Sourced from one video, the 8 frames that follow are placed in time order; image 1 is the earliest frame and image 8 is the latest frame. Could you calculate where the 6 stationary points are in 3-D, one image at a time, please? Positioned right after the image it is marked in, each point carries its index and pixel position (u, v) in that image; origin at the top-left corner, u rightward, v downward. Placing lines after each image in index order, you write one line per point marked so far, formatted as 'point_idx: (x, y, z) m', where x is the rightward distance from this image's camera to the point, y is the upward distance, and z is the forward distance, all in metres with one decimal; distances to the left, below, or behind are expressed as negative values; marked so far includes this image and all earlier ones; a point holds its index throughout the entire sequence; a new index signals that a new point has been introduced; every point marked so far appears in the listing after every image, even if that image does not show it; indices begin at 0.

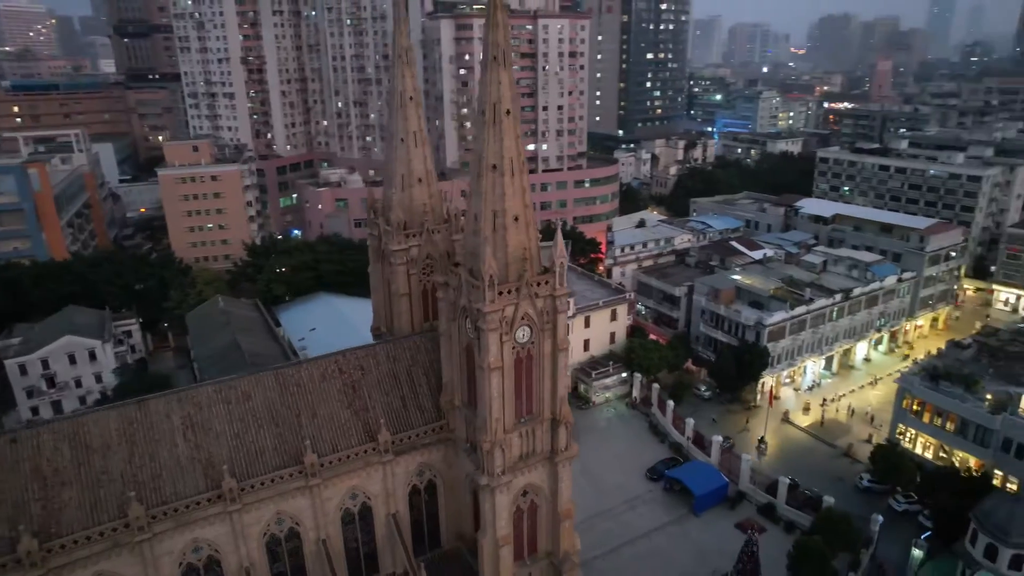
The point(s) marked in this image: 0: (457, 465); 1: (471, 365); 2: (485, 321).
0: (-1.5, -4.8, +17.8) m
1: (-1.0, -1.9, +16.4) m
2: (-0.6, -0.7, +14.6) m
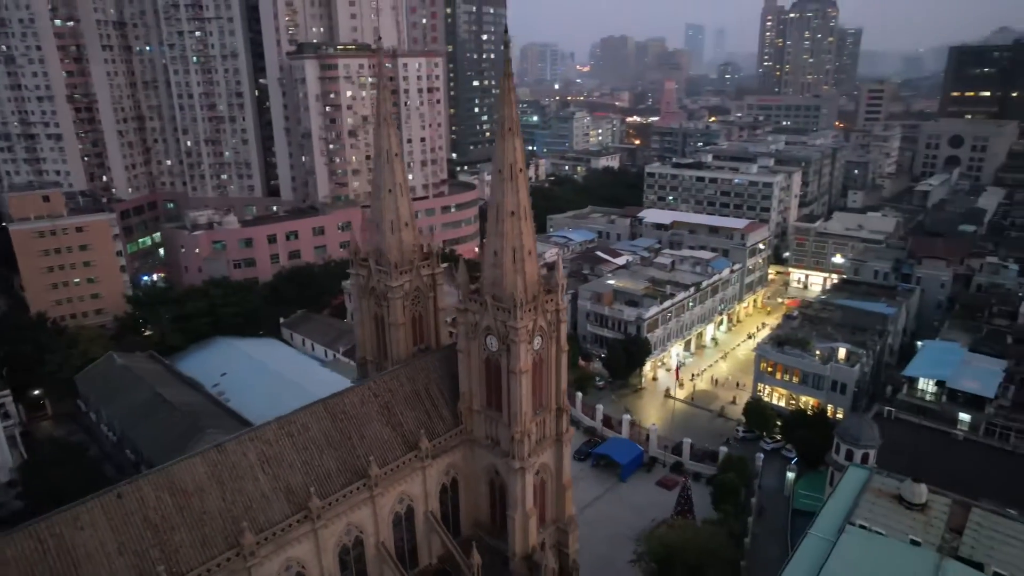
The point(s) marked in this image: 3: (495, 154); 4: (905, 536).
0: (-1.2, -5.6, +21.1) m
1: (-0.6, -2.6, +20.0) m
2: (+0.1, -1.3, +18.4) m
3: (-0.5, +3.8, +18.2) m
4: (+11.8, -7.3, +19.1) m
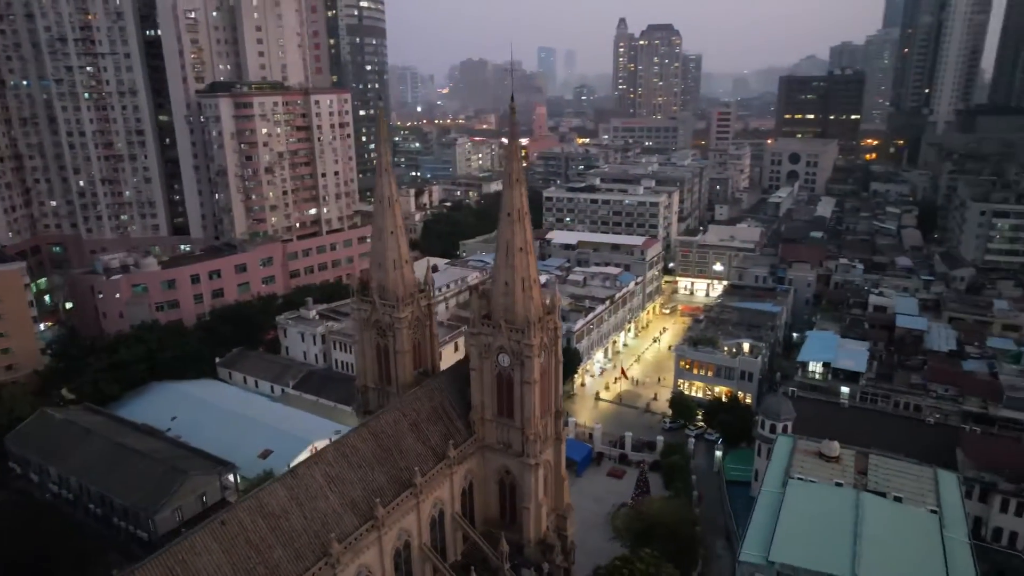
0: (-0.9, -6.6, +24.2) m
1: (-0.3, -3.5, +23.3) m
2: (+0.6, -2.1, +21.9) m
3: (-0.4, +2.9, +21.7) m
4: (+12.3, -7.4, +24.8) m
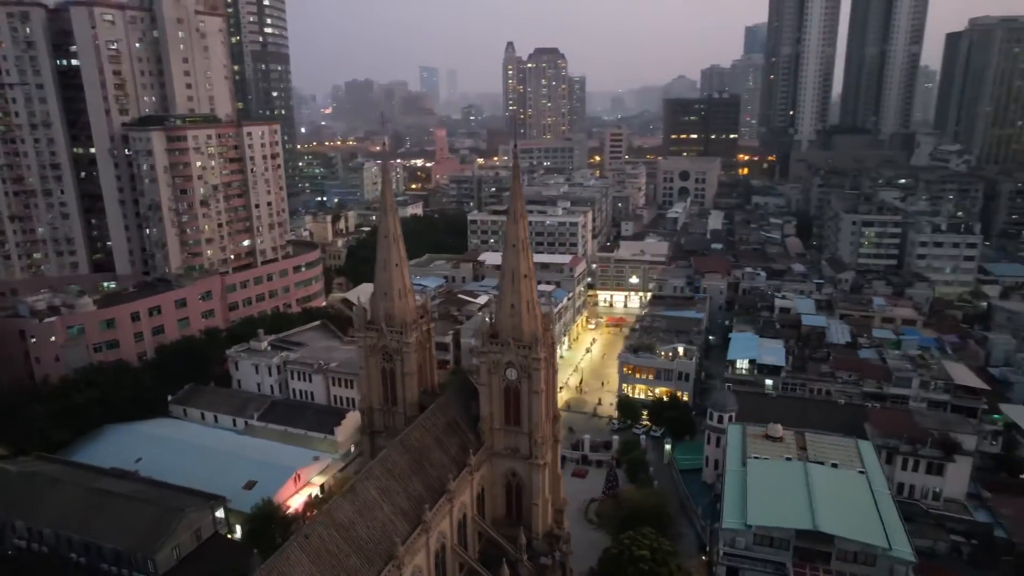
0: (-0.7, -7.6, +26.9) m
1: (-0.1, -4.4, +26.1) m
2: (+1.0, -2.9, +25.0) m
3: (-0.2, +2.1, +24.8) m
4: (+12.3, -7.7, +29.6) m
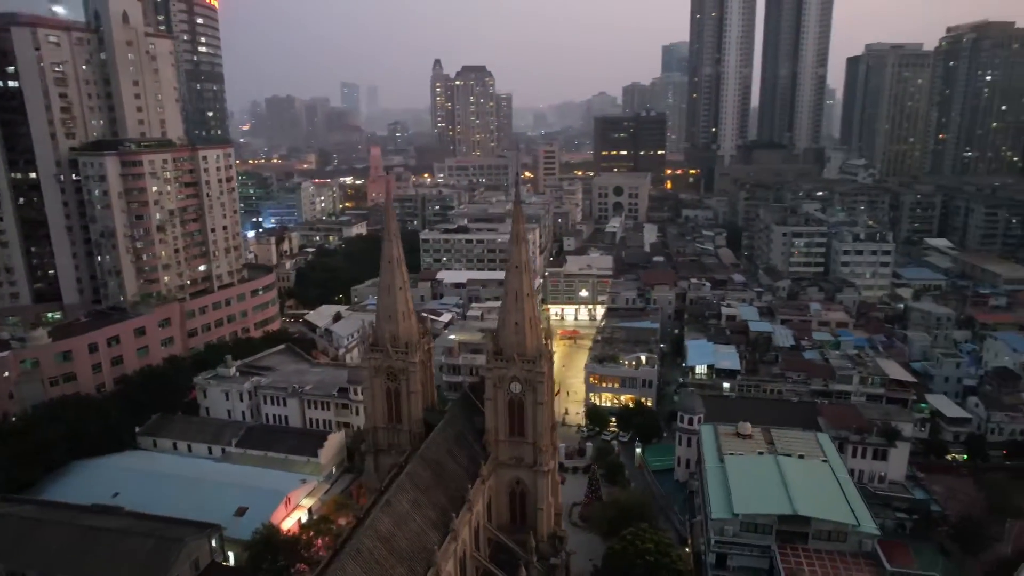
0: (-0.5, -8.4, +28.5) m
1: (+0.1, -5.2, +27.8) m
2: (+1.3, -3.7, +26.8) m
3: (-0.1, +1.3, +26.6) m
4: (+12.1, -8.2, +32.6) m
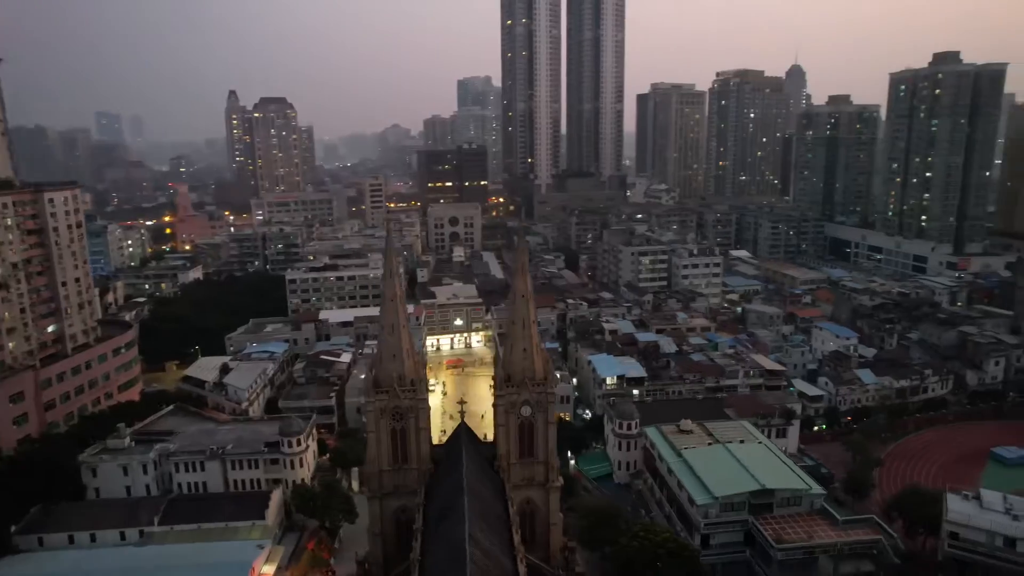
0: (0.0, -9.7, +29.4) m
1: (+0.5, -6.5, +29.0) m
2: (+1.8, -4.8, +28.5) m
3: (+0.2, +0.1, +28.0) m
4: (+10.7, -8.9, +37.1) m
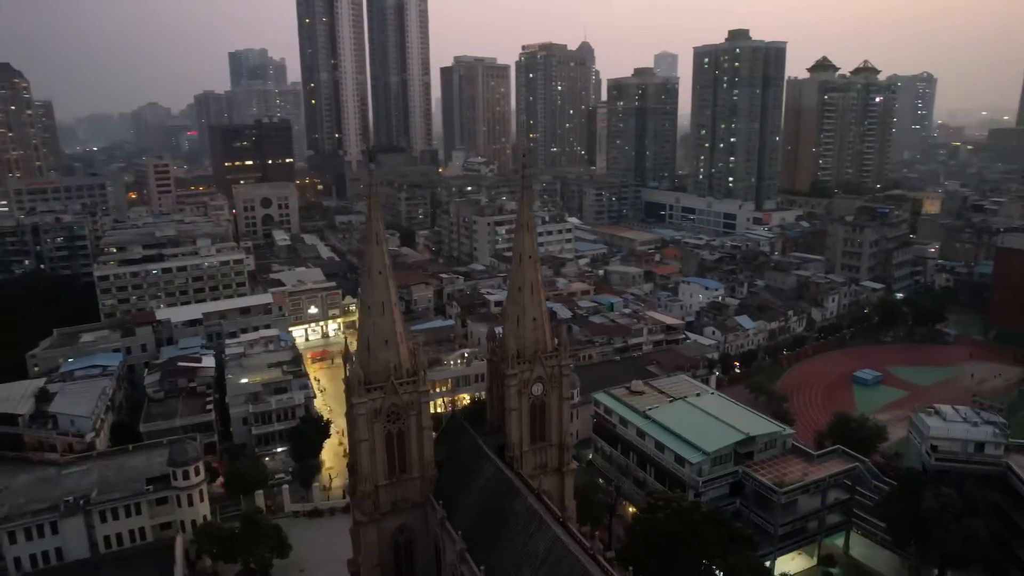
0: (+0.6, -8.2, +25.5) m
1: (+0.9, -4.9, +25.2) m
2: (+2.1, -3.1, +25.0) m
3: (+0.4, +1.6, +23.9) m
4: (+8.2, -6.4, +36.1) m
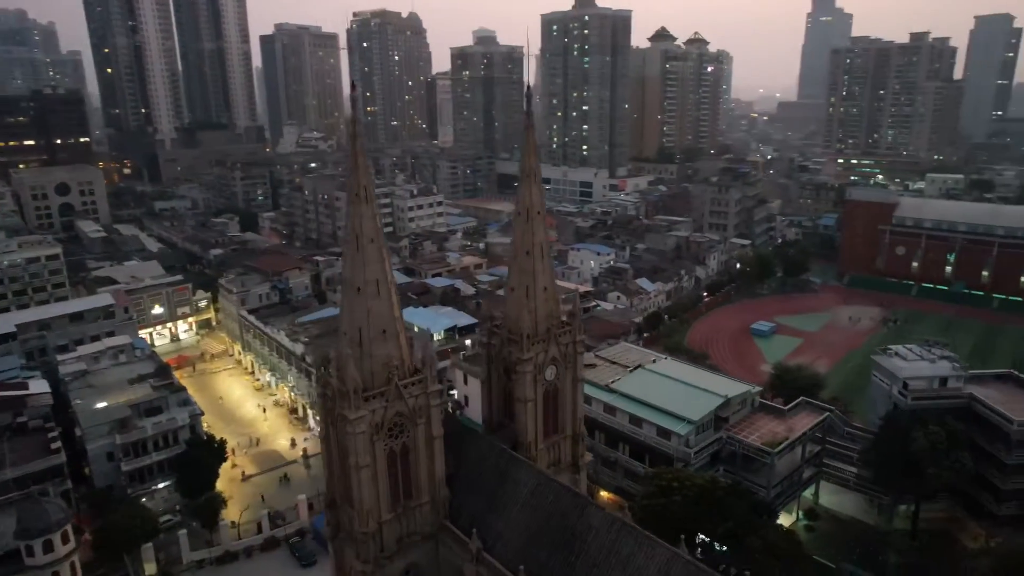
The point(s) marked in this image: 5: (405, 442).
0: (+1.0, -7.0, +21.3) m
1: (+1.1, -3.8, +21.0) m
2: (+2.3, -1.9, +21.0) m
3: (+0.6, +2.7, +19.3) m
4: (+5.5, -4.4, +33.5) m
5: (-2.9, -4.1, +17.5) m
